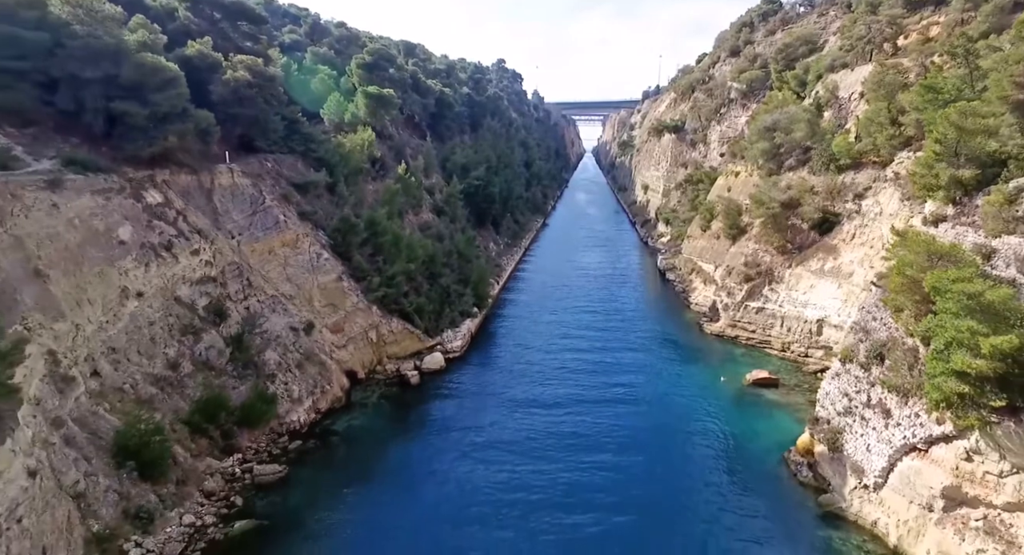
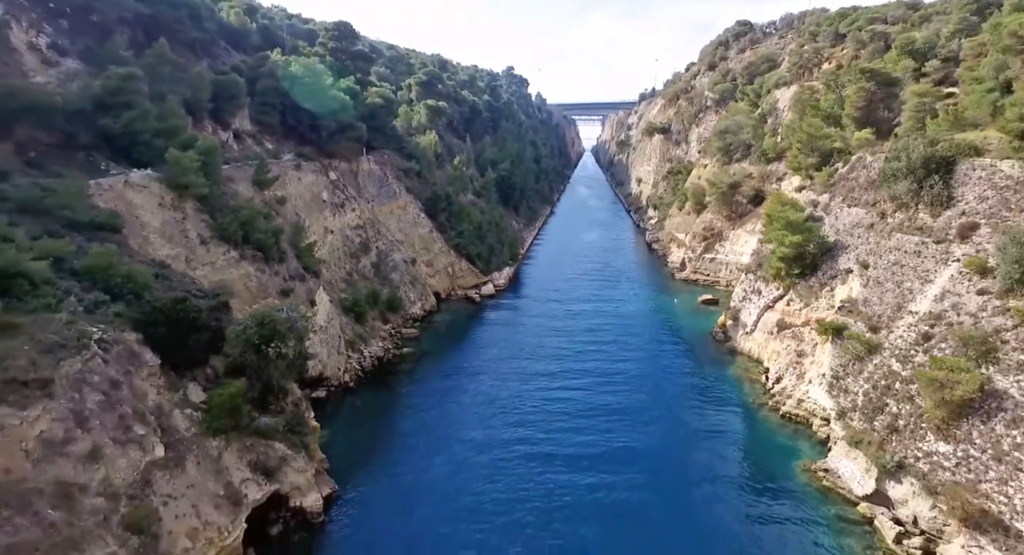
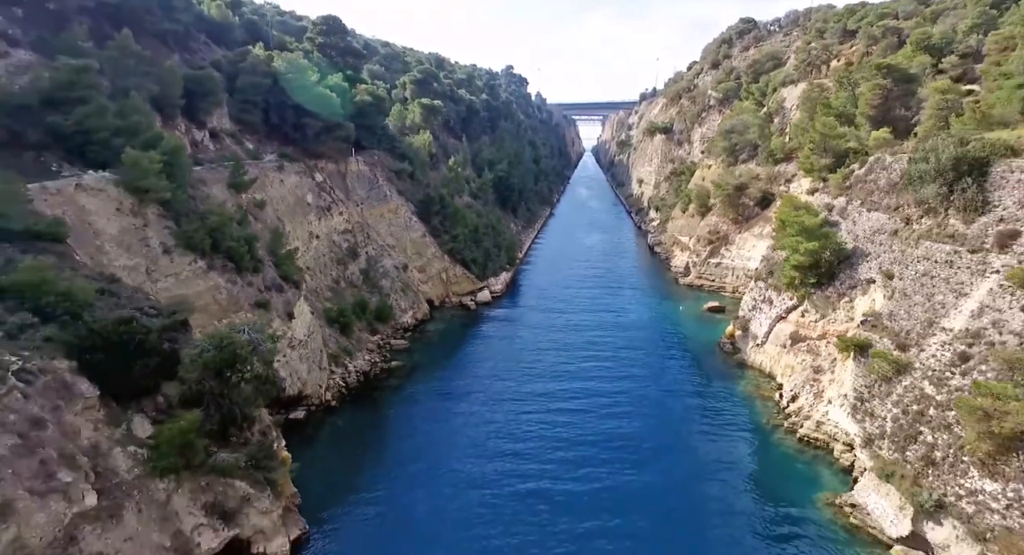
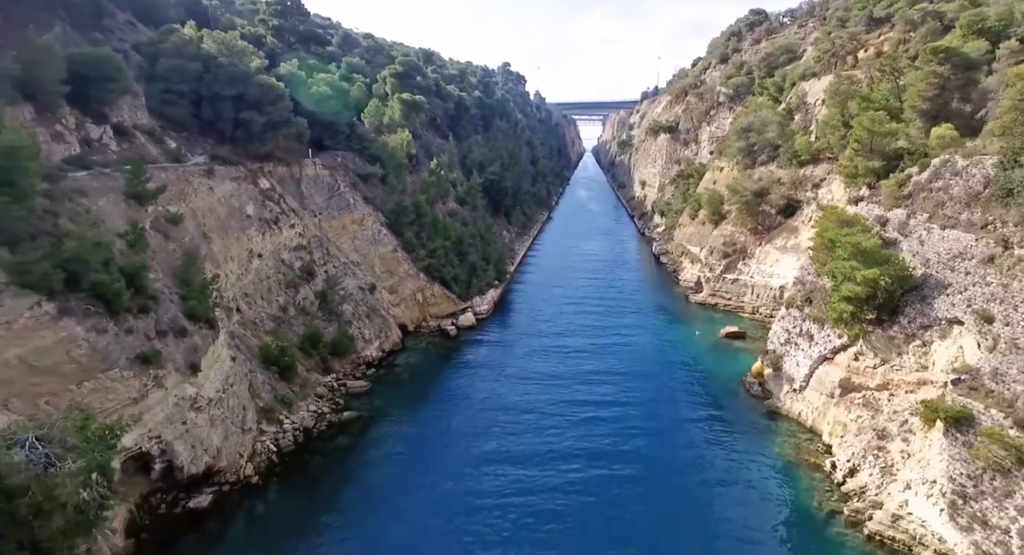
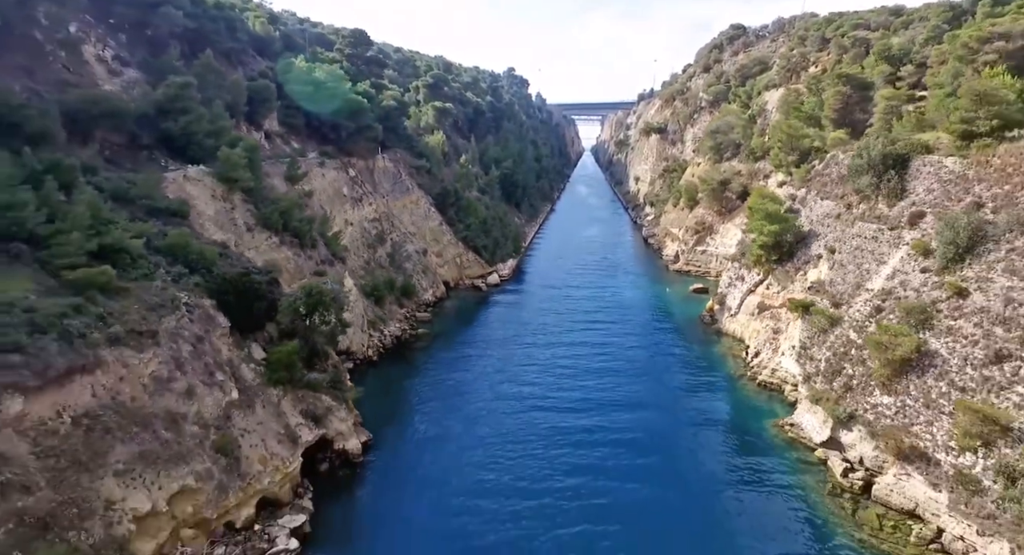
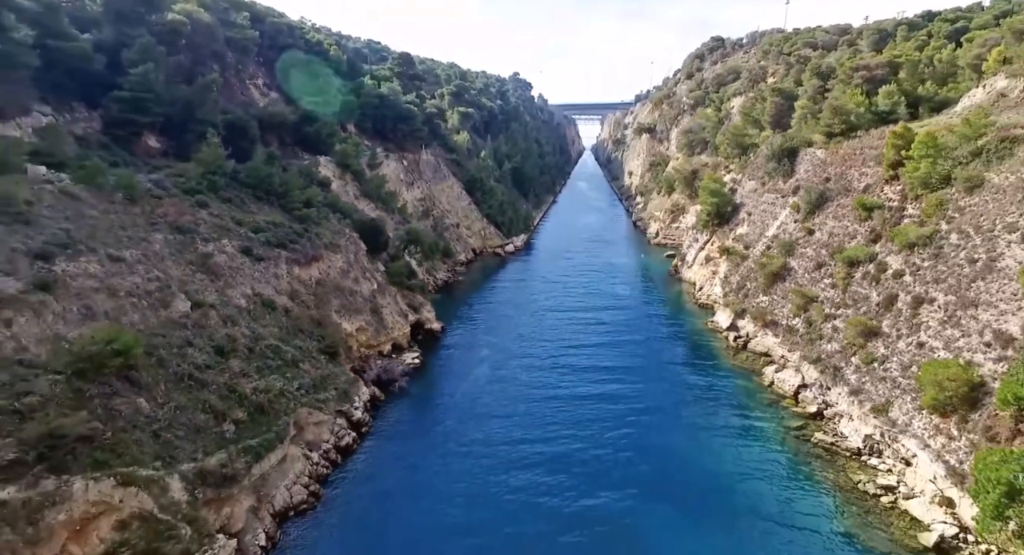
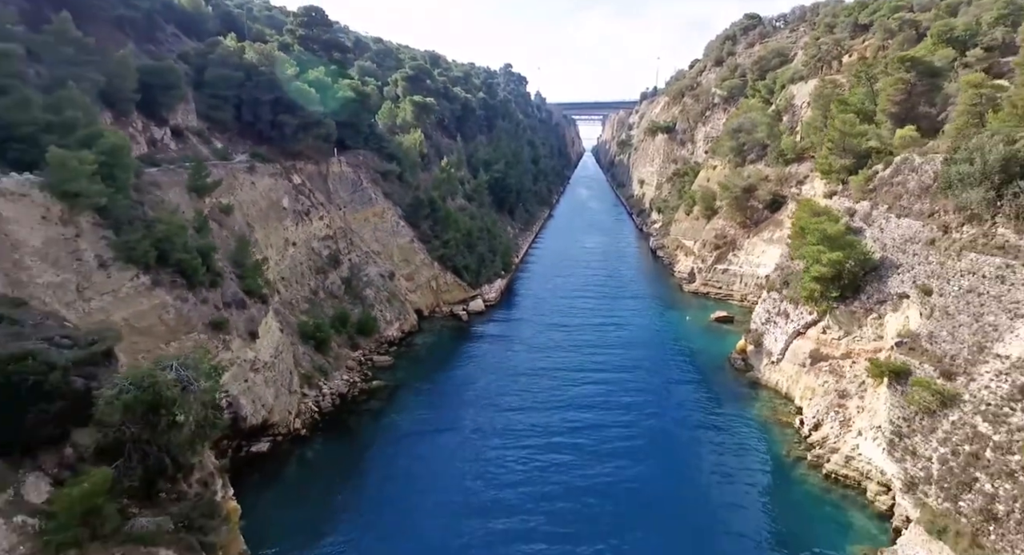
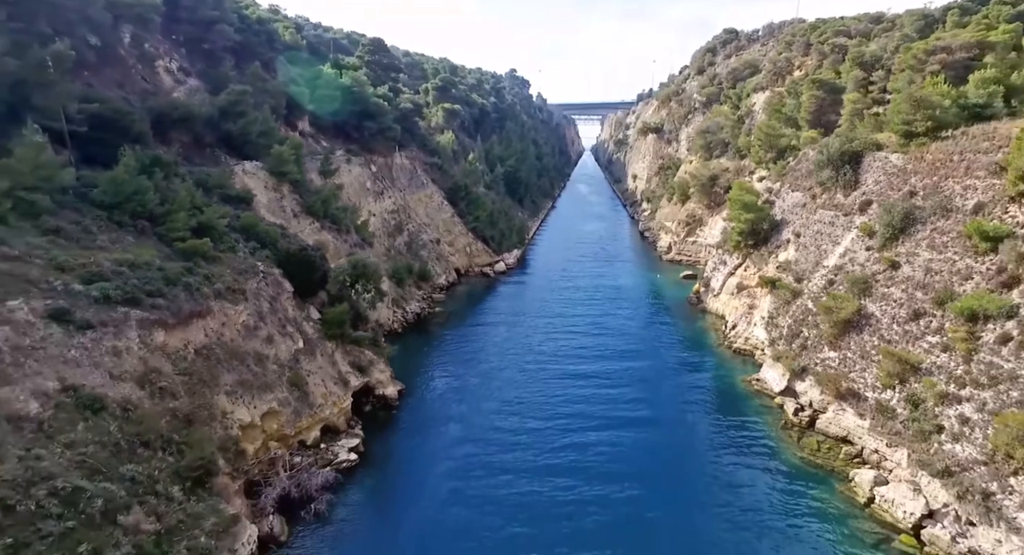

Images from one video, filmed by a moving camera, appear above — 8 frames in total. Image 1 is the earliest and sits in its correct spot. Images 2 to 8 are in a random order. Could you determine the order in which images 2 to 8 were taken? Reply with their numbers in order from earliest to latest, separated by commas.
4, 7, 3, 2, 5, 8, 6
